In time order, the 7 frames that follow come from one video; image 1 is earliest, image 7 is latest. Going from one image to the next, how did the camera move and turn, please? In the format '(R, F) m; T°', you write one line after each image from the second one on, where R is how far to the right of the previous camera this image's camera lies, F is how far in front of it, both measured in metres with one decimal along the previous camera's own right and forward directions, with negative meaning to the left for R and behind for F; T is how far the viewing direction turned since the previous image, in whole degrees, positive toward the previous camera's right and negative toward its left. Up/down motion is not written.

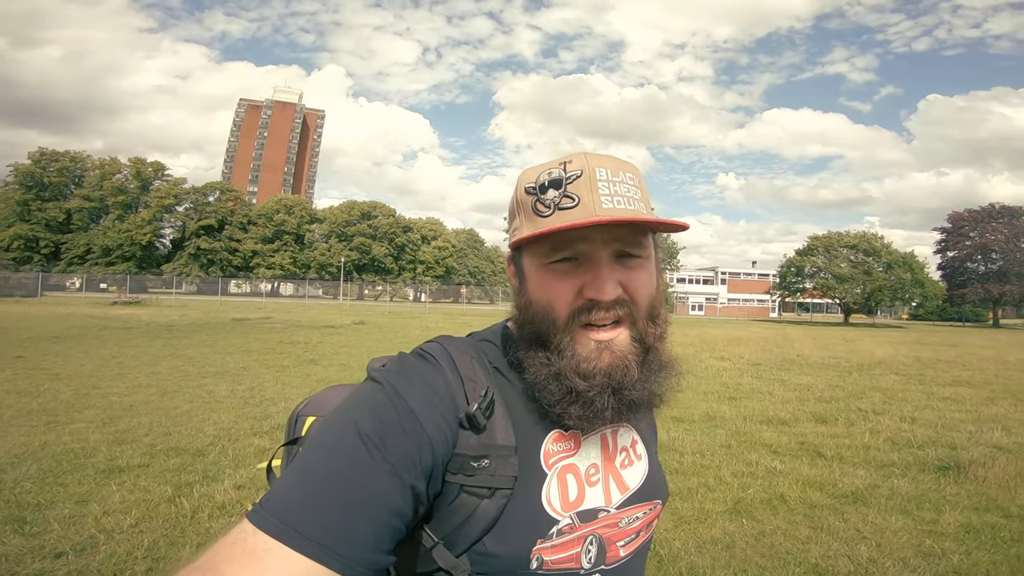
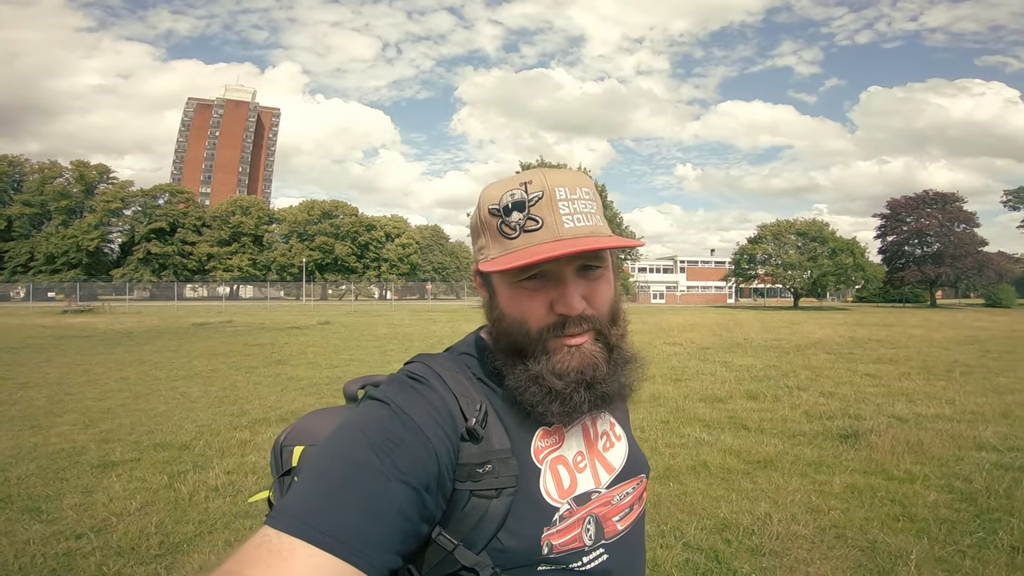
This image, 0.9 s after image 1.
(+0.2, -0.8) m; +3°
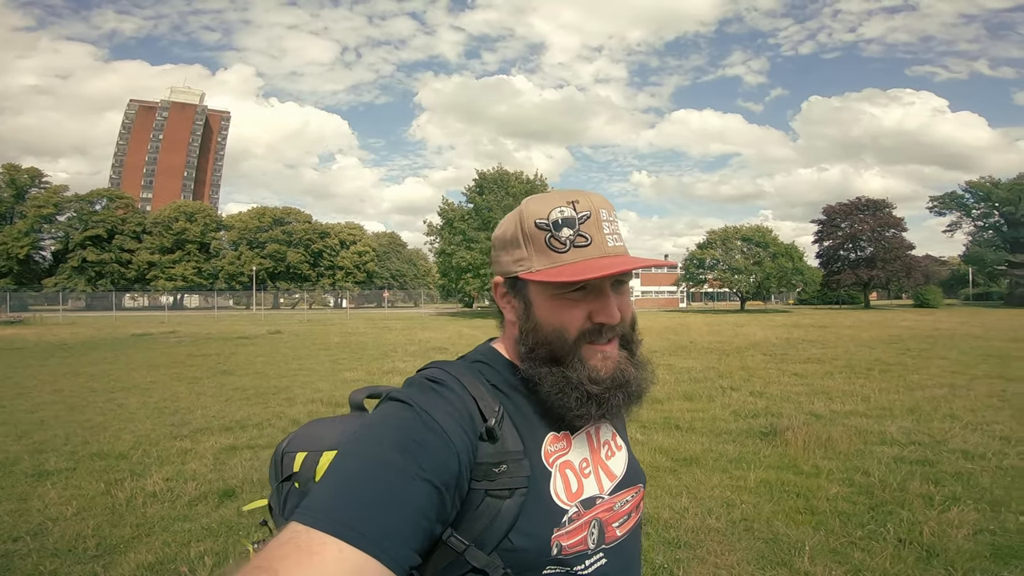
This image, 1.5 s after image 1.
(+0.3, -0.4) m; +4°
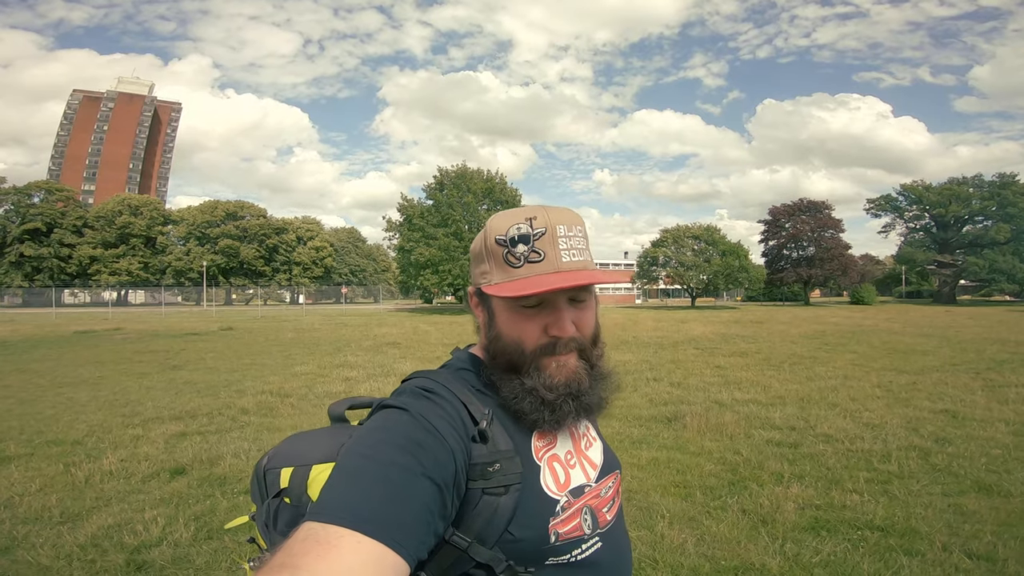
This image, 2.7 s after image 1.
(+0.5, -0.9) m; +4°
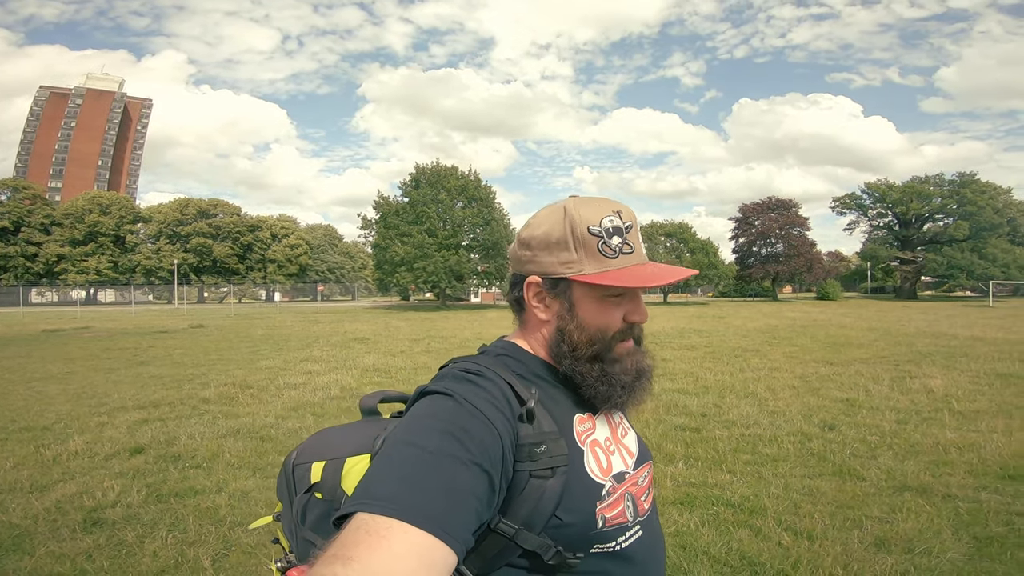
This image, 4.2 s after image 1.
(+0.7, -0.8) m; +2°
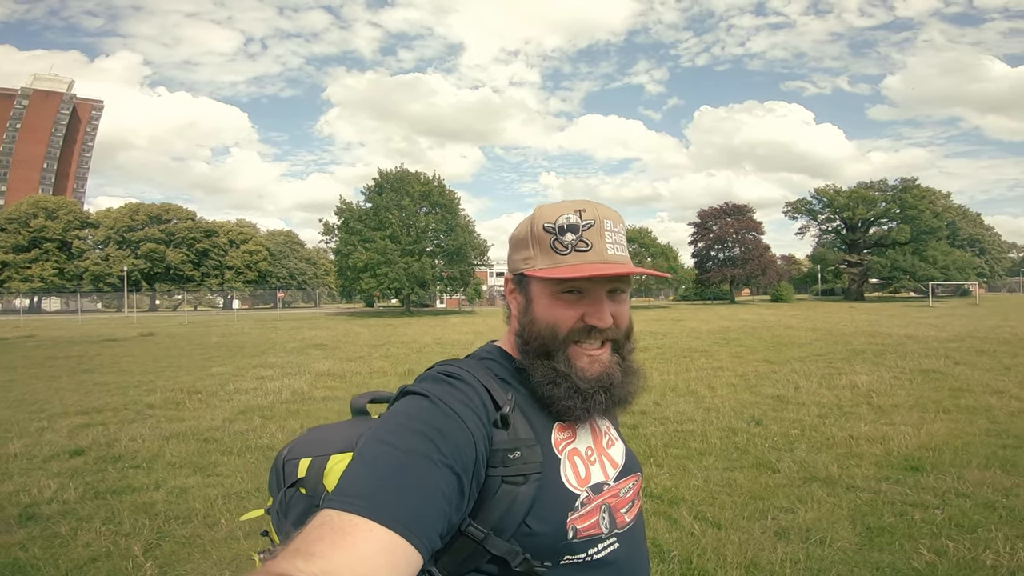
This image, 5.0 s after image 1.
(+0.3, -0.3) m; +3°
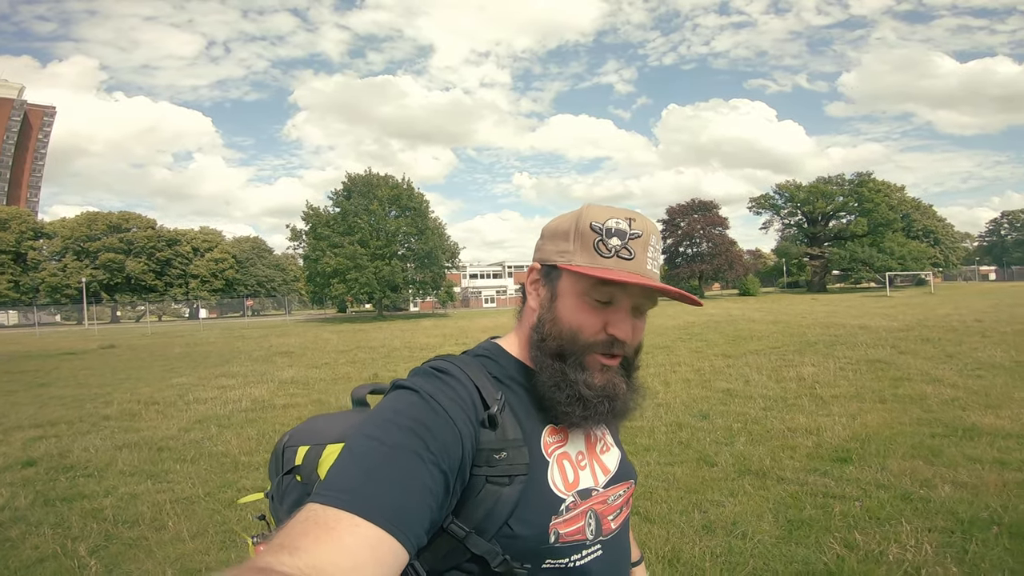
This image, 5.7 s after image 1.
(+0.3, -0.2) m; +2°
